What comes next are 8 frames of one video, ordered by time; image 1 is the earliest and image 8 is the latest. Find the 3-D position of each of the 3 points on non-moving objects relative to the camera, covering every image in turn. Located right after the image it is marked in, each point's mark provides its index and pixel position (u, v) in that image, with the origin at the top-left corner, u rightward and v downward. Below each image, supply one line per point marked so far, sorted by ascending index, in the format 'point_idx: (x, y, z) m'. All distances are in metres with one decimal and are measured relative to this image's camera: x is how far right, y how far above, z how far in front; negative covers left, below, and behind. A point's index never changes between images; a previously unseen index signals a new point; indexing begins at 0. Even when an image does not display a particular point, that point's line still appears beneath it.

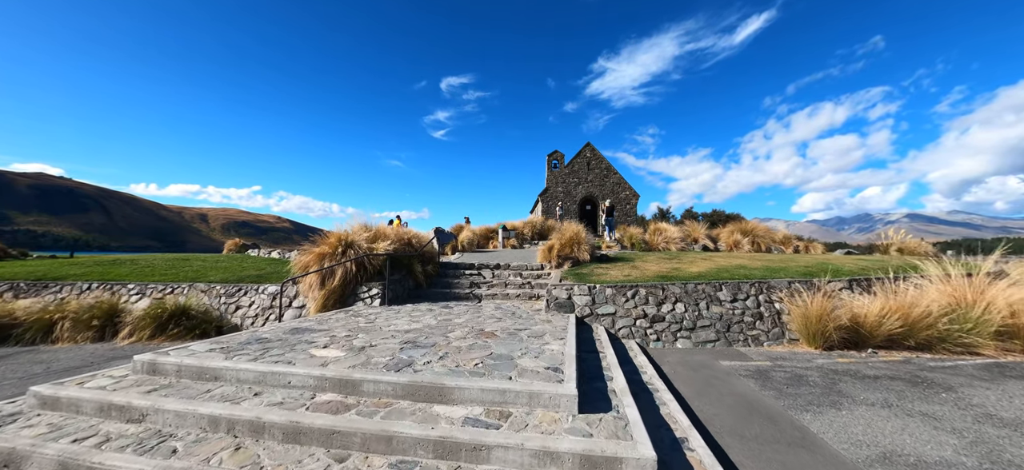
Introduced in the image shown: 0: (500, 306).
0: (-0.2, -1.4, +6.7) m
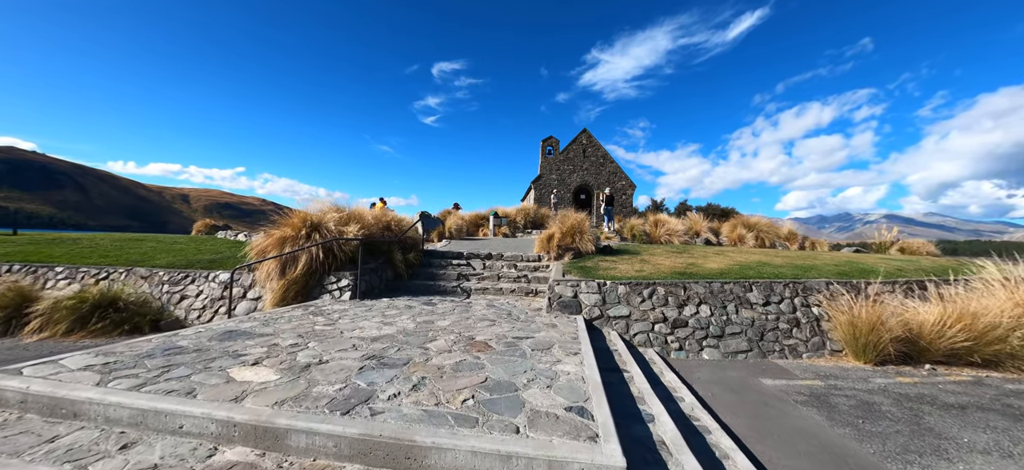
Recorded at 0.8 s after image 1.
0: (-0.3, -1.1, +5.7) m
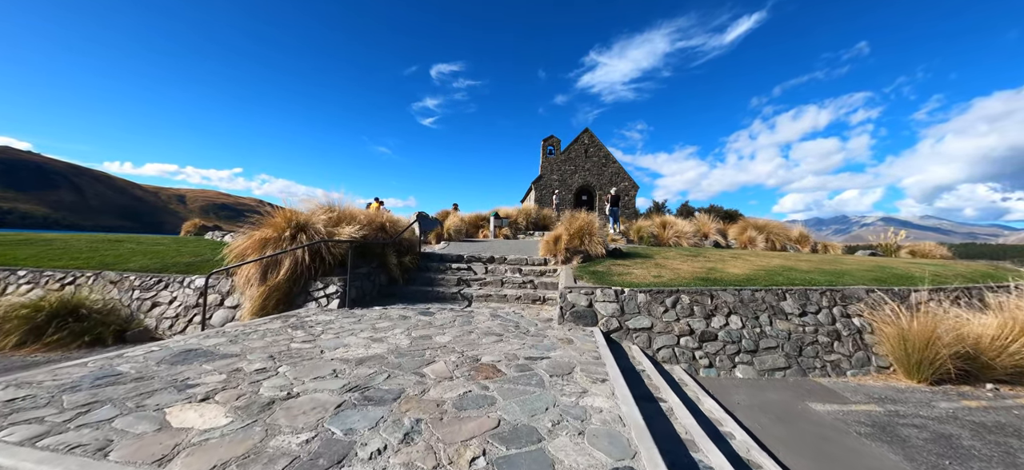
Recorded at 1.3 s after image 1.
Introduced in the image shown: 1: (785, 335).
0: (-0.2, -1.2, +5.1) m
1: (+3.7, -1.4, +4.7) m
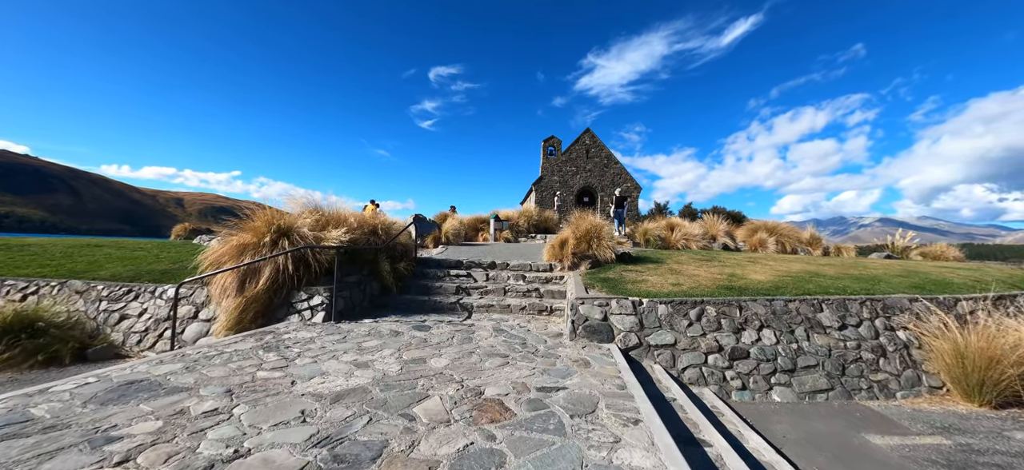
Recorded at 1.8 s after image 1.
0: (-0.1, -1.2, +4.6) m
1: (+3.8, -1.4, +4.2) m
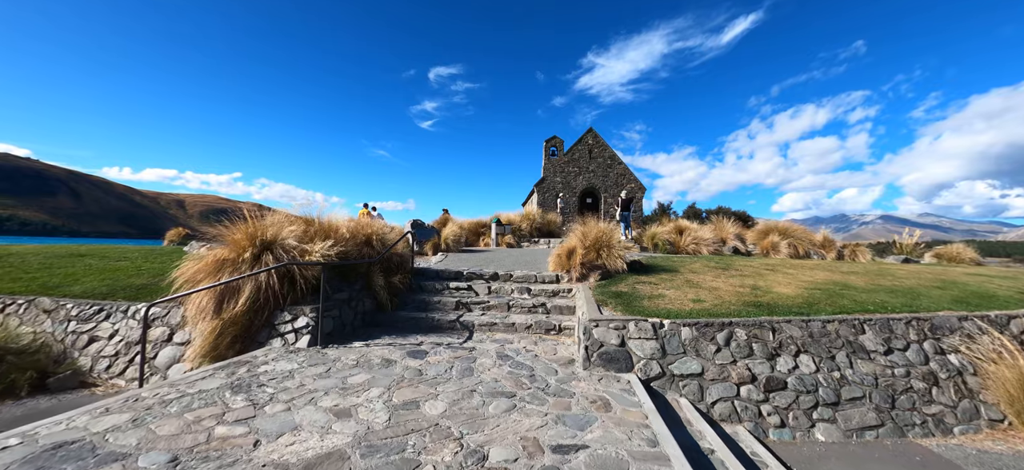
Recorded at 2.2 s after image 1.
0: (-0.1, -1.4, +4.1) m
1: (+3.8, -1.6, +3.7) m
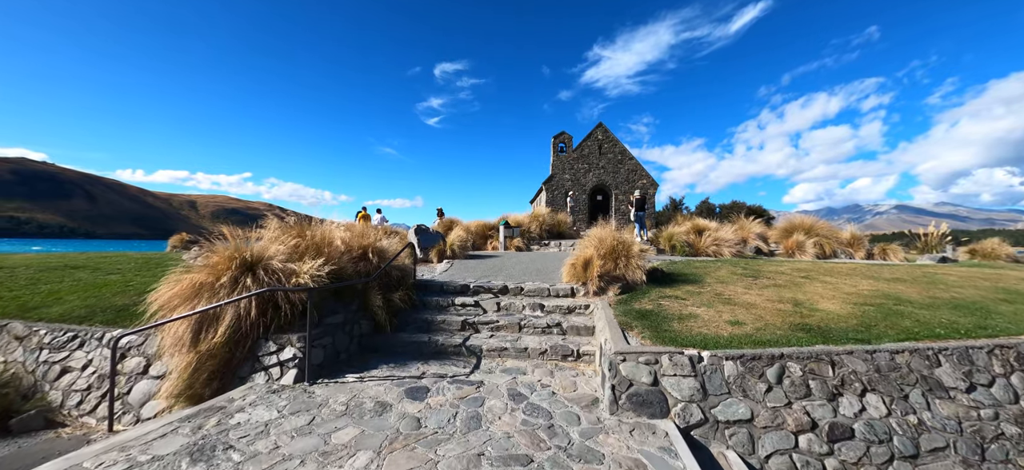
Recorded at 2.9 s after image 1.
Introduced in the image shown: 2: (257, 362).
0: (+0.1, -1.6, +3.6) m
1: (+4.0, -1.7, +3.1) m
2: (-2.9, -1.4, +3.9) m
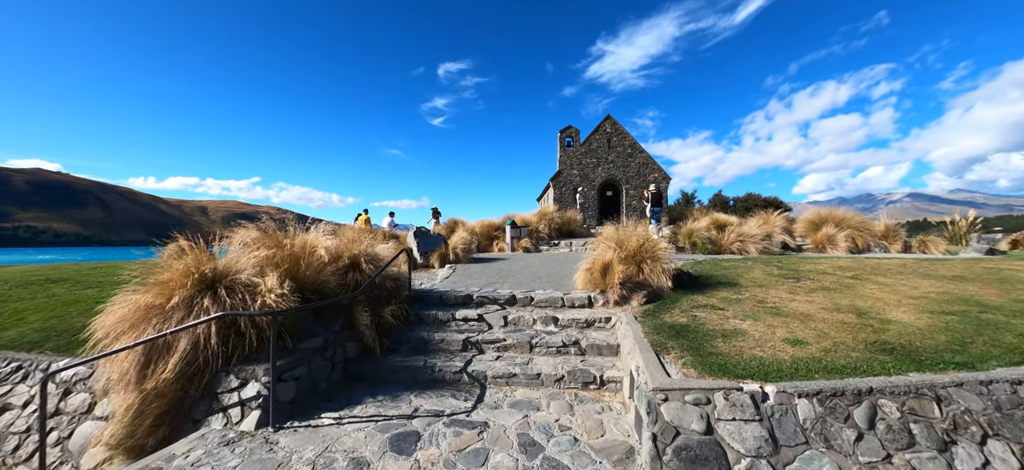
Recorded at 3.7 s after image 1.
0: (+0.1, -1.7, +2.9) m
1: (+4.0, -1.7, +2.3) m
2: (-2.8, -1.5, +3.3) m
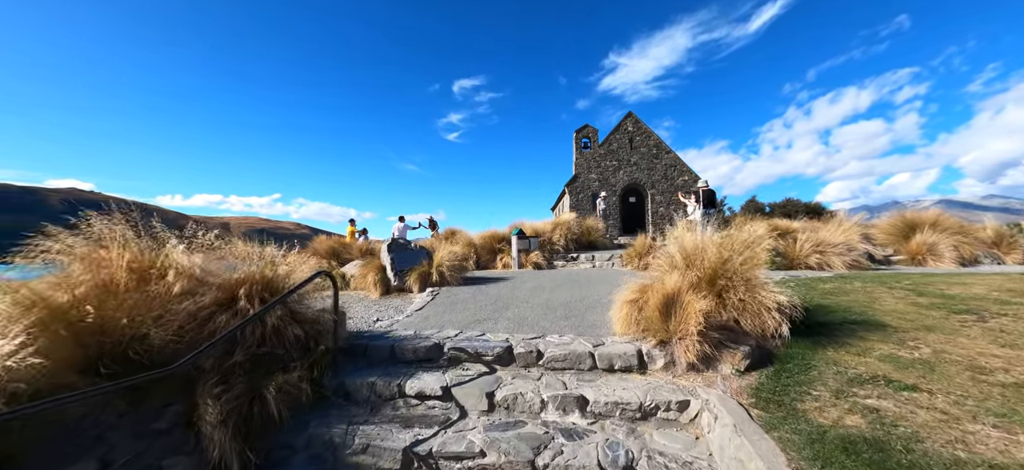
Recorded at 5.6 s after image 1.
0: (0.0, -1.7, +0.7) m
1: (+3.9, -1.6, 0.0) m
2: (-2.9, -1.6, +1.2) m
